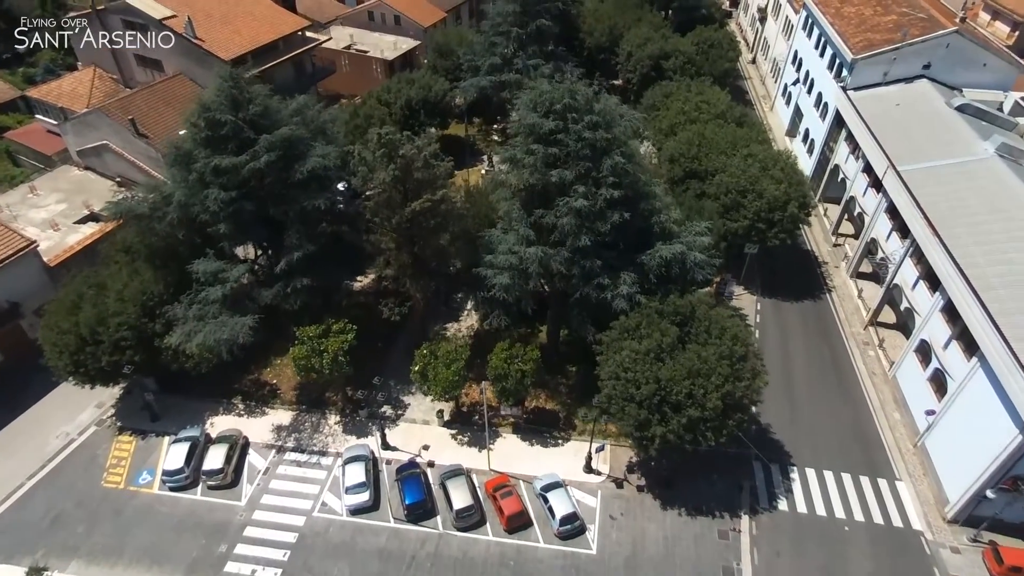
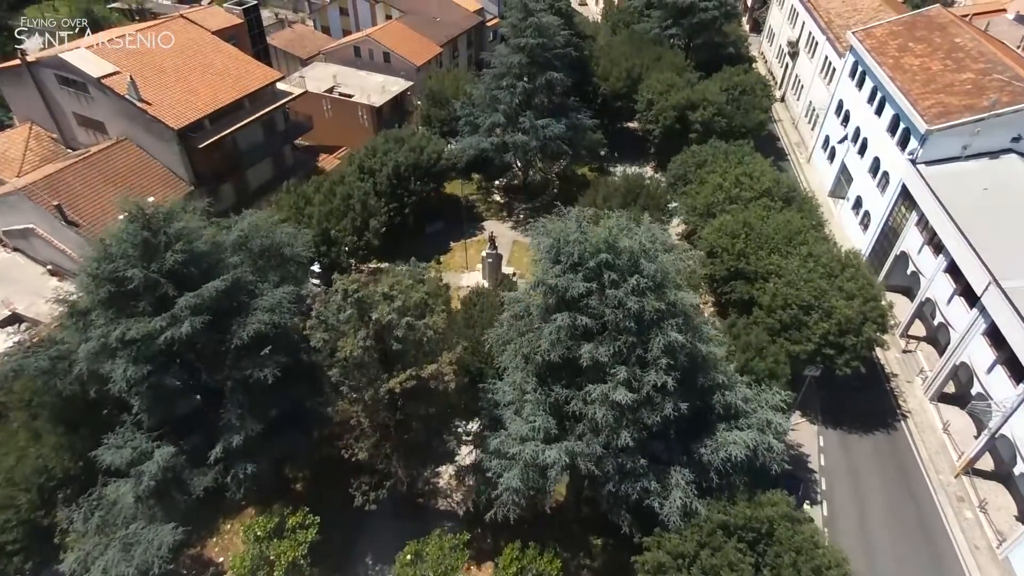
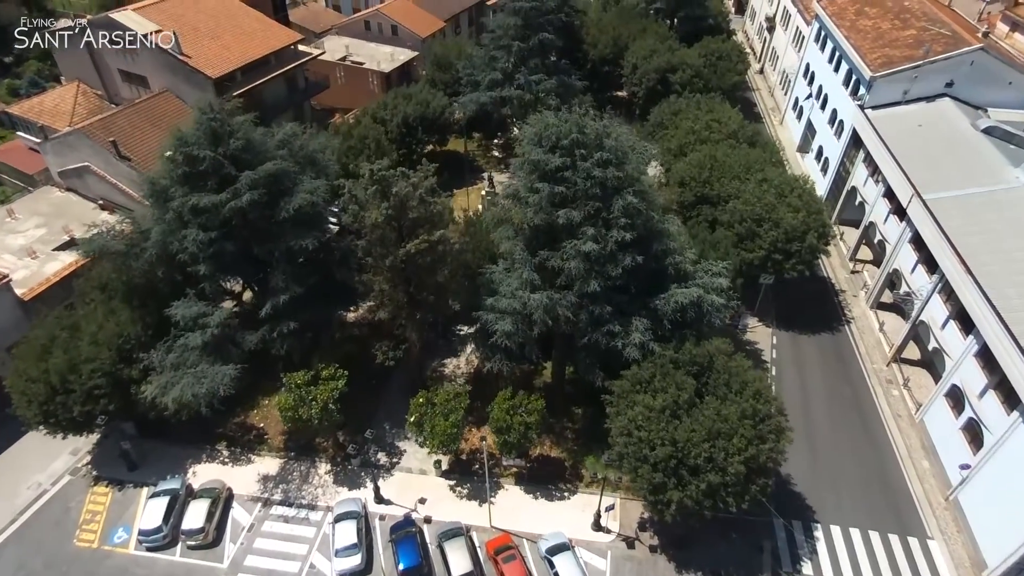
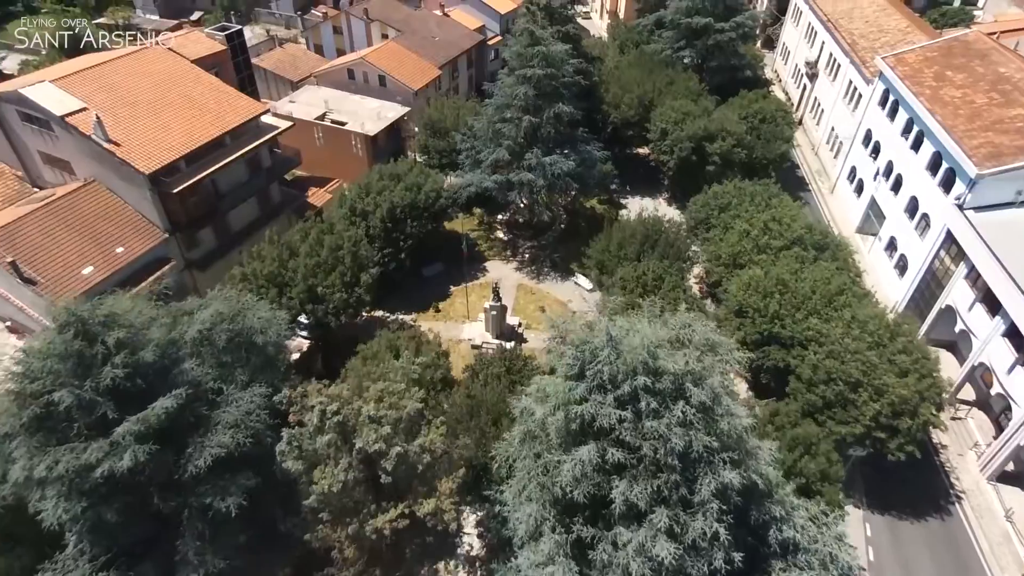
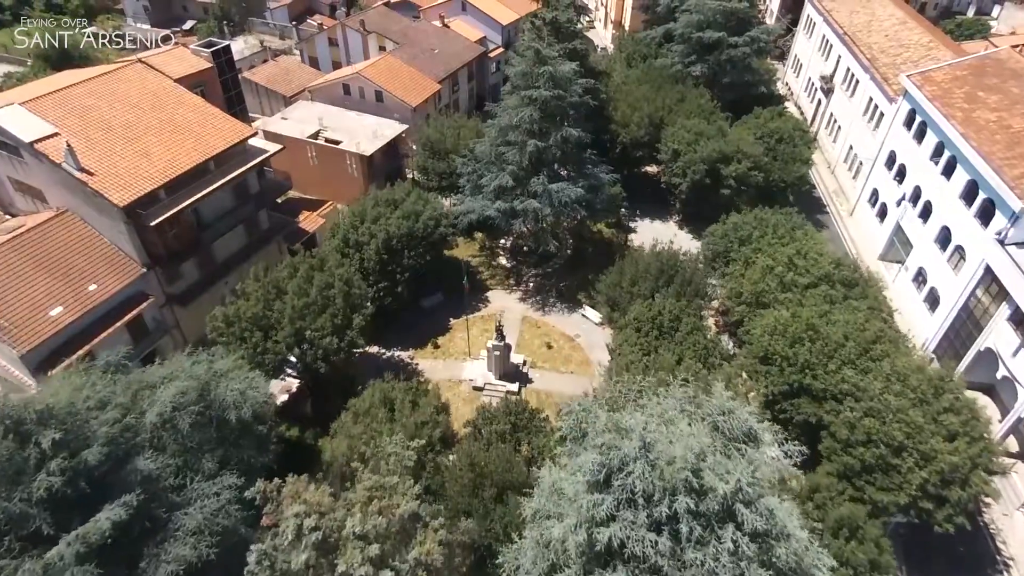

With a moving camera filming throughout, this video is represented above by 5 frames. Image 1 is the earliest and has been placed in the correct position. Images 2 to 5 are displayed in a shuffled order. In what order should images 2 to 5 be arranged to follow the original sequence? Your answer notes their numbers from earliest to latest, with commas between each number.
3, 2, 4, 5
